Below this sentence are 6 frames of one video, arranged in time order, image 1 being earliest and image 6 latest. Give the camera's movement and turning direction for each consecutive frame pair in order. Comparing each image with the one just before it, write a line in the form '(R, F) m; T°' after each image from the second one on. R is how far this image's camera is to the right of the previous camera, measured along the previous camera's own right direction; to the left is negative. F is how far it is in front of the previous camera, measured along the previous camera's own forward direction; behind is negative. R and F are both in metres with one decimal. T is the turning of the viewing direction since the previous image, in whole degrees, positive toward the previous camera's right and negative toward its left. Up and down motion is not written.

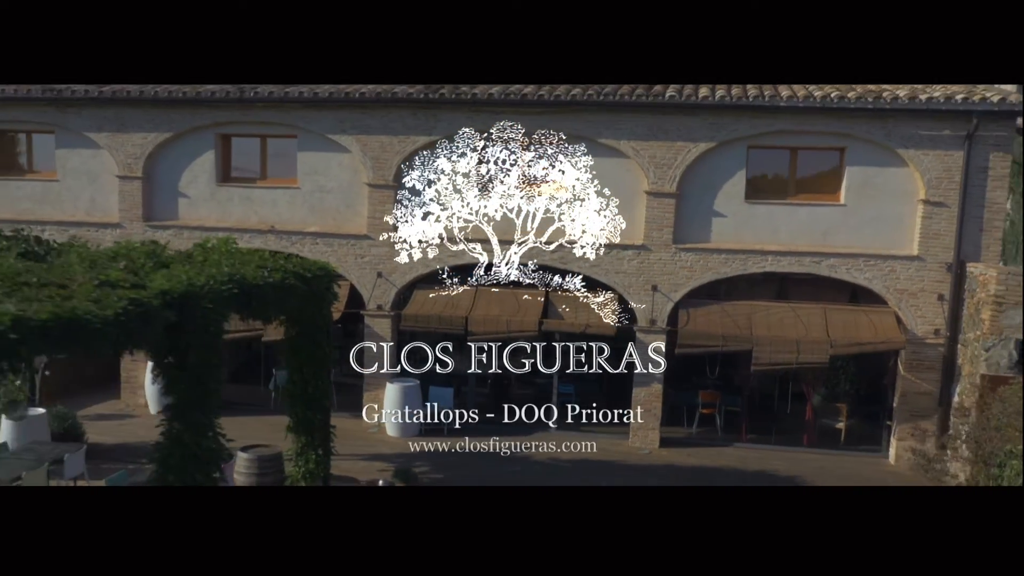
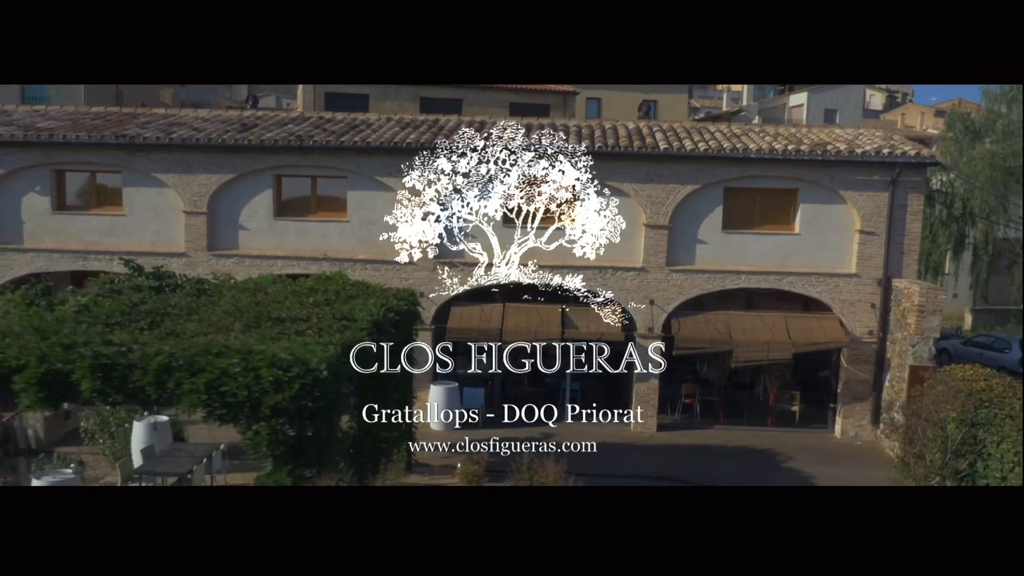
(+1.1, -0.9) m; -9°
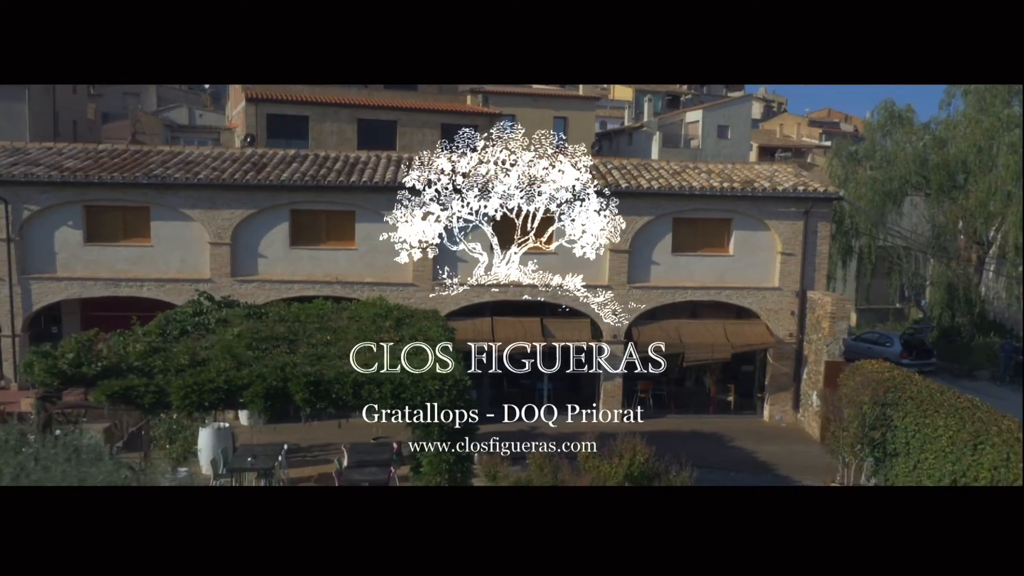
(-0.9, -1.2) m; +7°
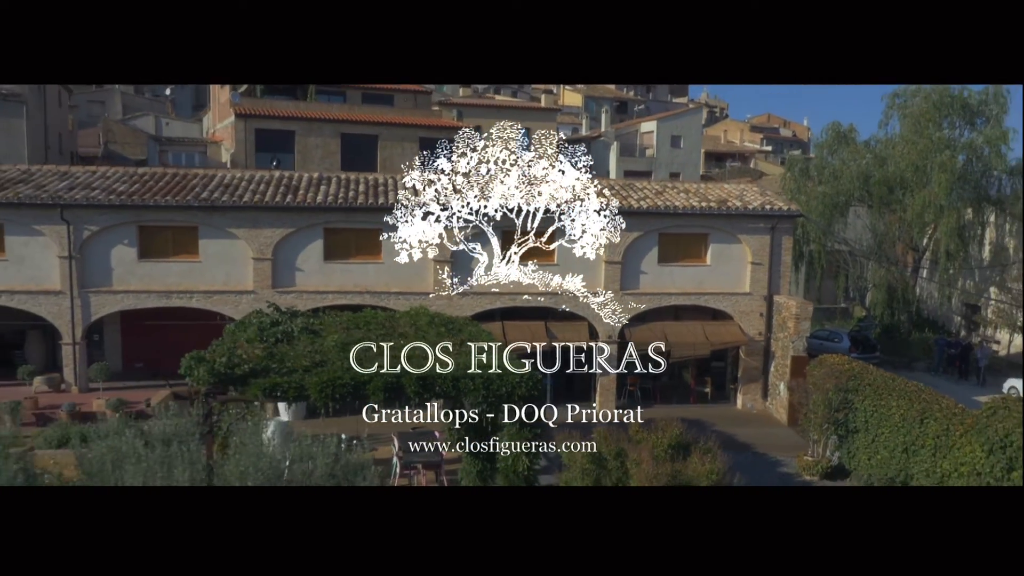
(-0.7, -1.2) m; +4°
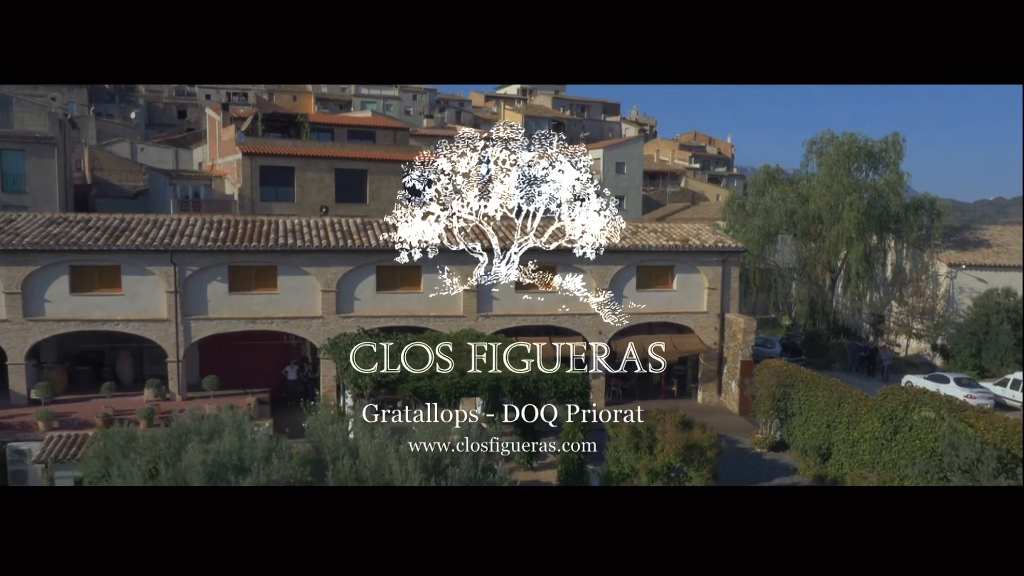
(-1.1, -2.5) m; +5°
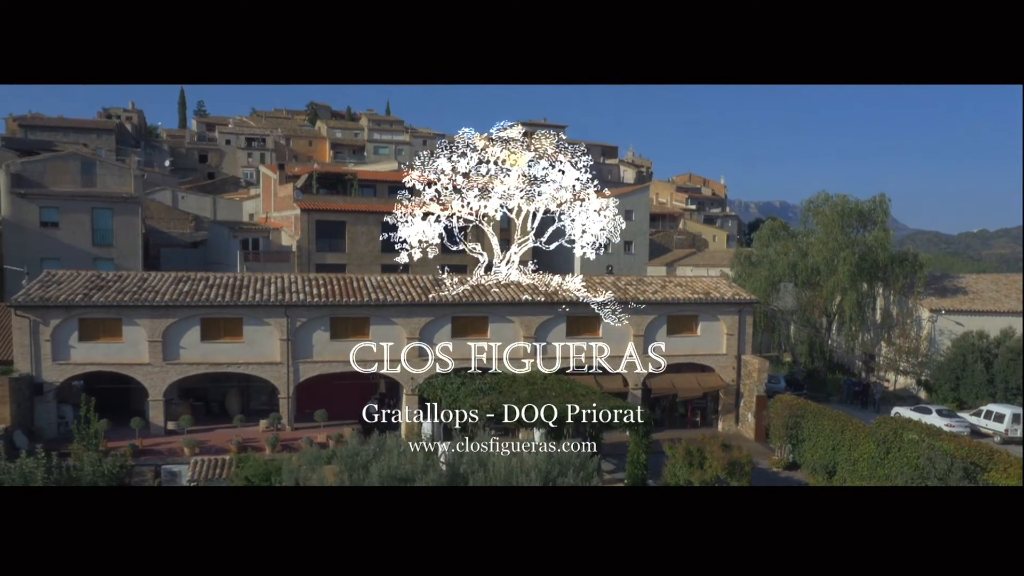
(-1.0, -2.3) m; +1°
